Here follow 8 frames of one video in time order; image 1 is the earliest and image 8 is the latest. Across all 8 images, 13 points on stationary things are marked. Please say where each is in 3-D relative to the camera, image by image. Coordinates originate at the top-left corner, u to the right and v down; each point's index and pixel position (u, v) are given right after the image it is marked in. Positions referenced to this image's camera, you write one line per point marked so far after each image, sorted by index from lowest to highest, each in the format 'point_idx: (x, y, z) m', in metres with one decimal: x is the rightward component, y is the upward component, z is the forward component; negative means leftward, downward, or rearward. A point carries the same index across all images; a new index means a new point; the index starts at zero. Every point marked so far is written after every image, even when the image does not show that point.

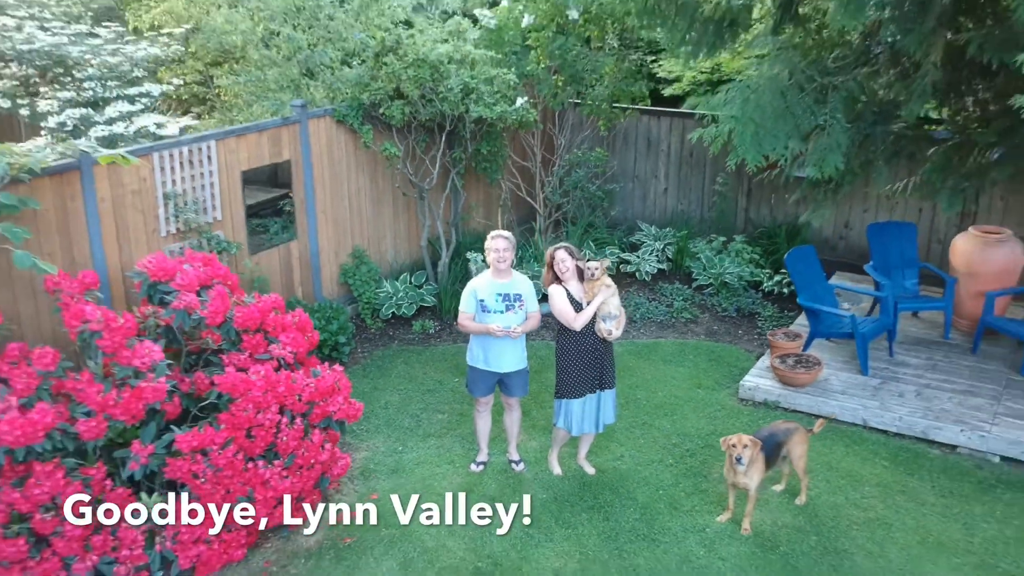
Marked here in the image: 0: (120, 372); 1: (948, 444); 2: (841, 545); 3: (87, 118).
0: (-1.4, -0.3, +3.6) m
1: (+2.0, -0.7, +4.7) m
2: (+1.2, -1.0, +3.8) m
3: (-2.3, +0.9, +5.5) m
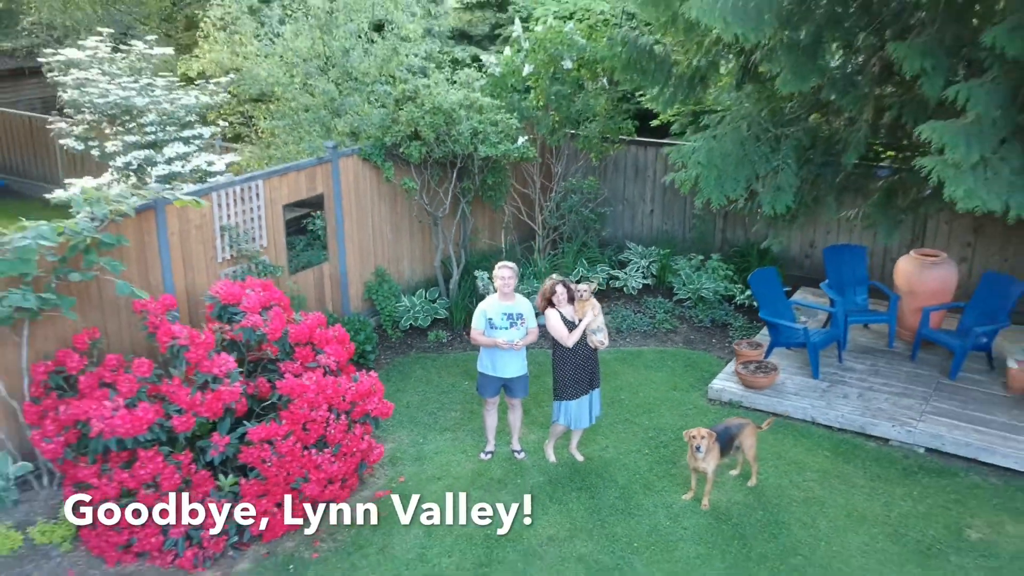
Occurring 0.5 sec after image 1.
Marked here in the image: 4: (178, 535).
0: (-1.4, -0.4, +4.5) m
1: (+2.0, -0.8, +5.6) m
2: (+1.3, -1.1, +4.7) m
3: (-2.3, +0.8, +6.4) m
4: (-1.4, -1.0, +4.3) m
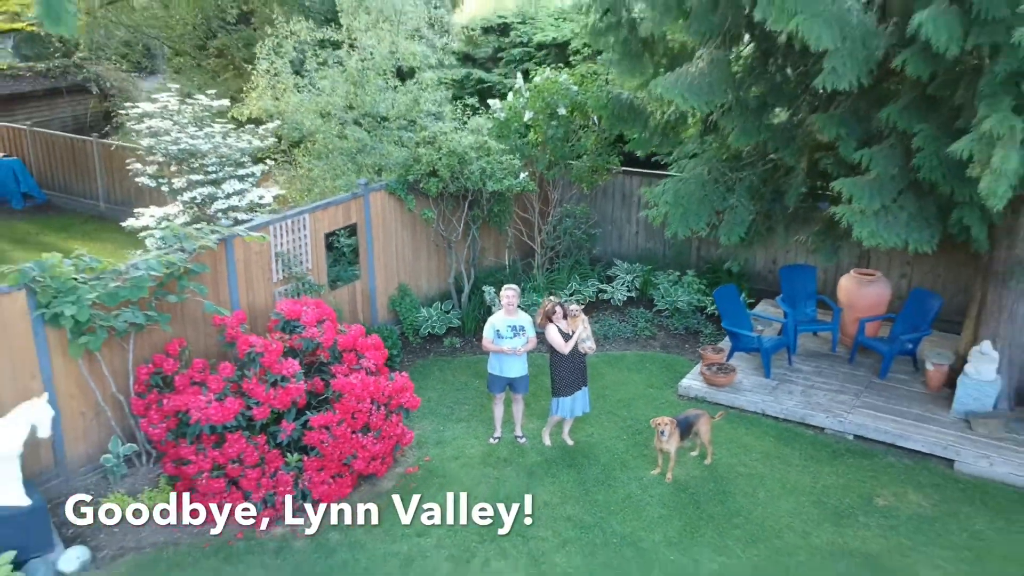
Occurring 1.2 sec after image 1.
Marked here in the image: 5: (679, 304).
0: (-1.3, -0.5, +5.7) m
1: (+2.1, -0.9, +6.8) m
2: (+1.3, -1.2, +6.0) m
3: (-2.2, +0.7, +7.6) m
4: (-1.4, -1.2, +5.5) m
5: (+1.4, -0.1, +8.7) m
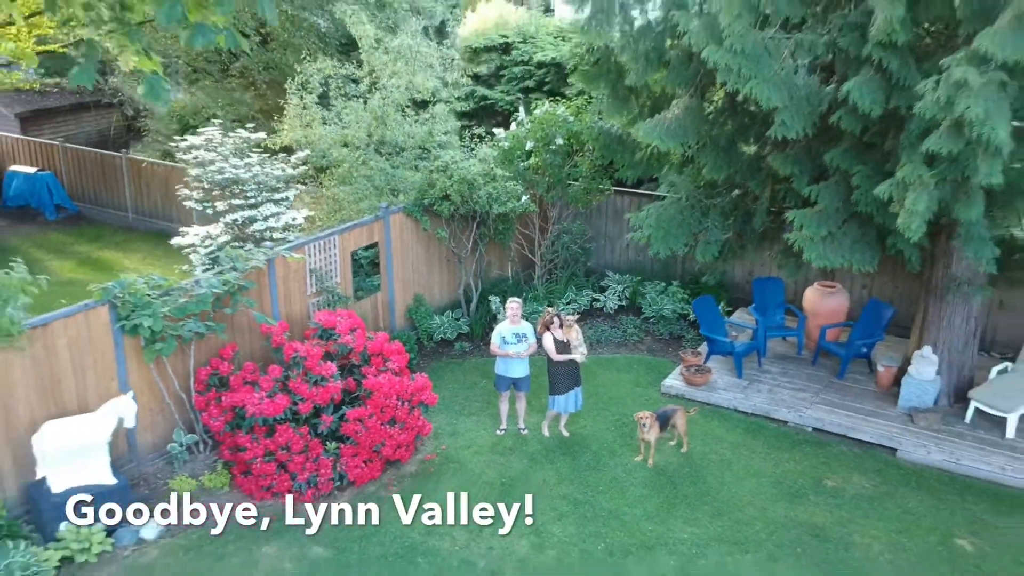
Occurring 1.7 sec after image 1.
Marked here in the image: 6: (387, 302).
0: (-1.3, -0.6, +6.8) m
1: (+2.1, -1.0, +7.9) m
2: (+1.3, -1.3, +7.0) m
3: (-2.2, +0.6, +8.7) m
4: (-1.4, -1.2, +6.6) m
5: (+1.5, -0.2, +9.8) m
6: (-1.1, -0.1, +9.0) m
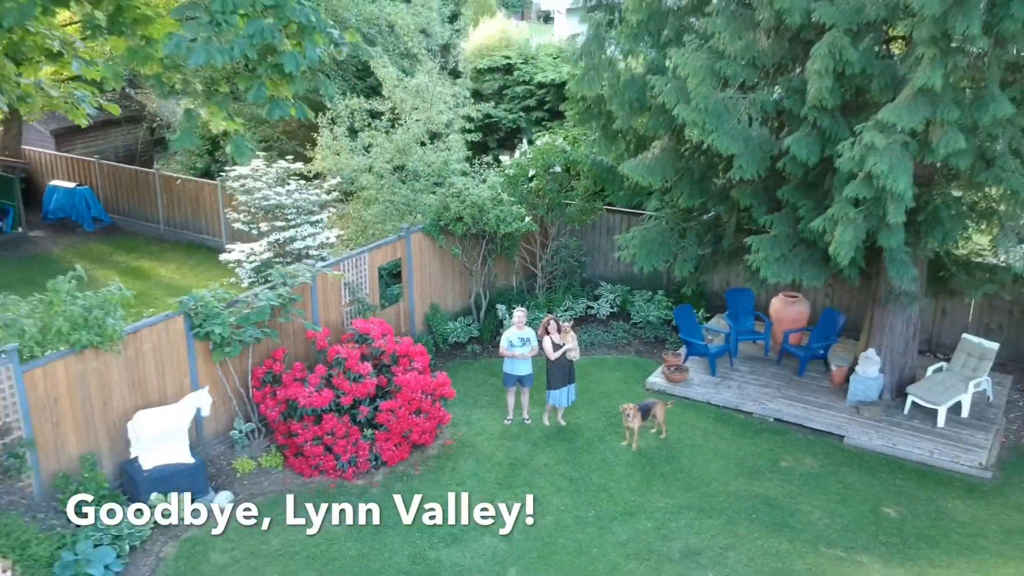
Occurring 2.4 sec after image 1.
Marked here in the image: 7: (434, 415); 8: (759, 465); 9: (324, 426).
0: (-1.3, -0.7, +8.1) m
1: (+2.1, -1.1, +9.2) m
2: (+1.4, -1.4, +8.4) m
3: (-2.2, +0.5, +10.0) m
4: (-1.3, -1.3, +7.9) m
5: (+1.5, -0.3, +11.1) m
6: (-1.1, -0.2, +10.4) m
7: (-0.7, -1.0, +8.4) m
8: (+2.0, -1.4, +8.3) m
9: (-1.4, -1.1, +7.8) m
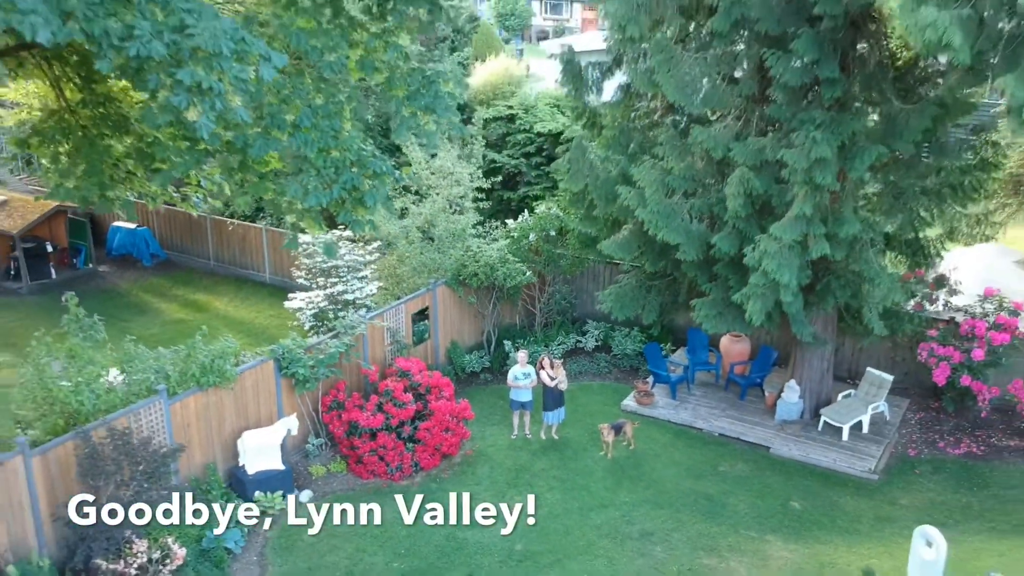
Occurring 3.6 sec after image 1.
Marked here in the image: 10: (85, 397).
0: (-1.2, -1.2, +10.9) m
1: (+2.2, -1.6, +12.0) m
2: (+1.4, -1.9, +11.1) m
3: (-2.1, 0.0, +12.8) m
4: (-1.2, -1.9, +10.7) m
5: (+1.6, -0.9, +13.9) m
6: (-1.0, -0.8, +13.1) m
7: (-0.6, -1.6, +11.1) m
8: (+2.1, -2.0, +11.0) m
9: (-1.4, -1.6, +10.6) m
10: (-3.7, -1.0, +9.0) m
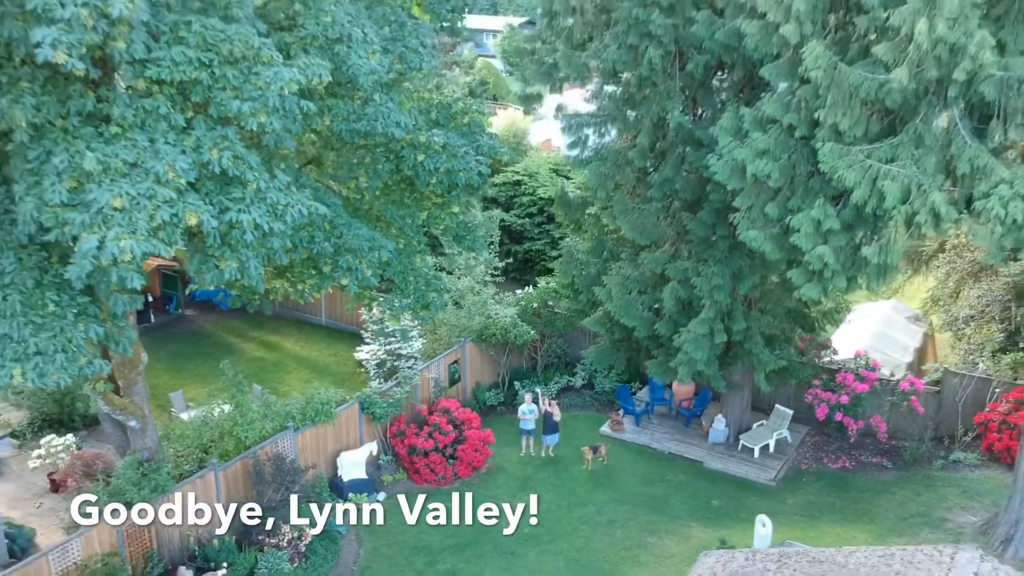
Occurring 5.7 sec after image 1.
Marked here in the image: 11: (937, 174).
0: (-1.1, -2.2, +15.7) m
1: (+2.3, -2.7, +16.8) m
2: (+1.6, -2.9, +16.0) m
3: (-2.0, -1.0, +17.6) m
4: (-1.1, -2.9, +15.5) m
5: (+1.7, -1.9, +18.7) m
6: (-0.9, -1.8, +18.0) m
7: (-0.5, -2.6, +16.0) m
8: (+2.2, -3.0, +15.9) m
9: (-1.2, -2.6, +15.4) m
10: (-3.6, -2.0, +13.8) m
11: (+3.8, +1.0, +9.1) m
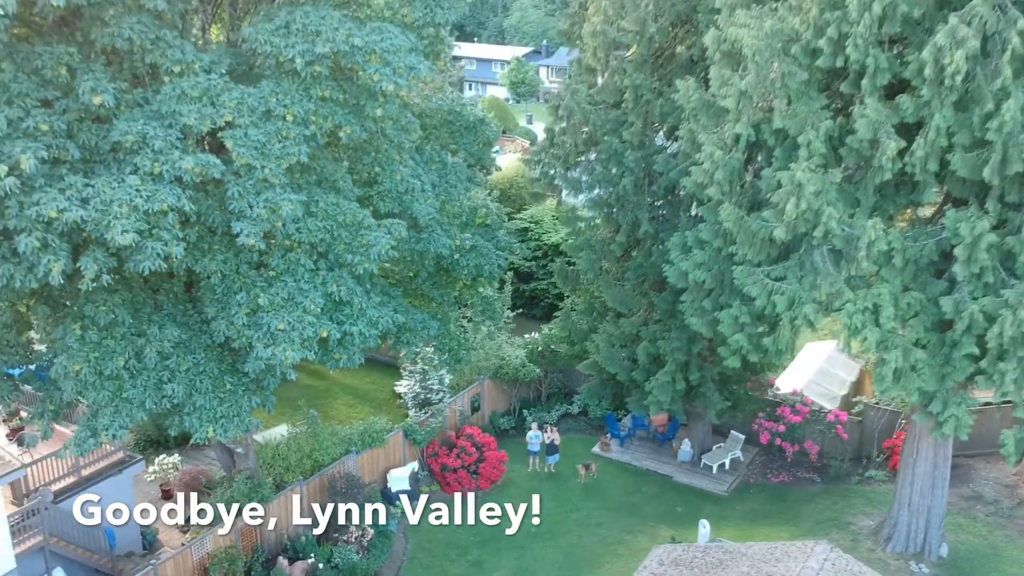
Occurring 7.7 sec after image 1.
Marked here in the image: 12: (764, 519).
0: (-0.9, -3.3, +20.2) m
1: (+2.5, -3.7, +21.2) m
2: (+1.7, -3.9, +20.4) m
3: (-1.8, -2.1, +22.1) m
4: (-0.9, -3.9, +20.0) m
5: (+1.9, -2.9, +23.1) m
6: (-0.7, -2.8, +22.4) m
7: (-0.3, -3.6, +20.4) m
8: (+2.4, -4.0, +20.3) m
9: (-1.0, -3.6, +19.9) m
10: (-3.4, -3.0, +18.3) m
11: (+4.0, 0.0, +13.5) m
12: (+4.7, -4.3, +18.9) m
